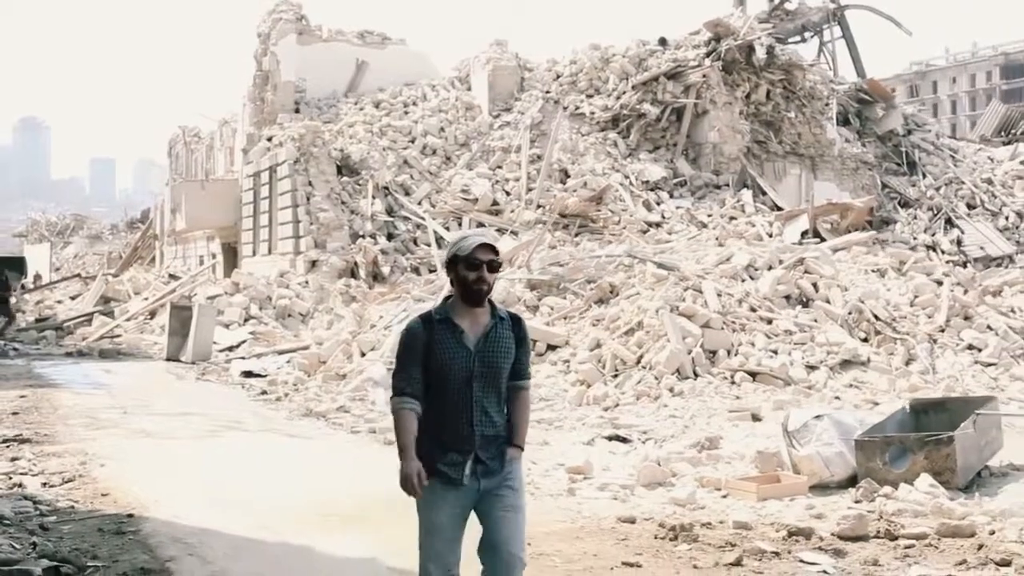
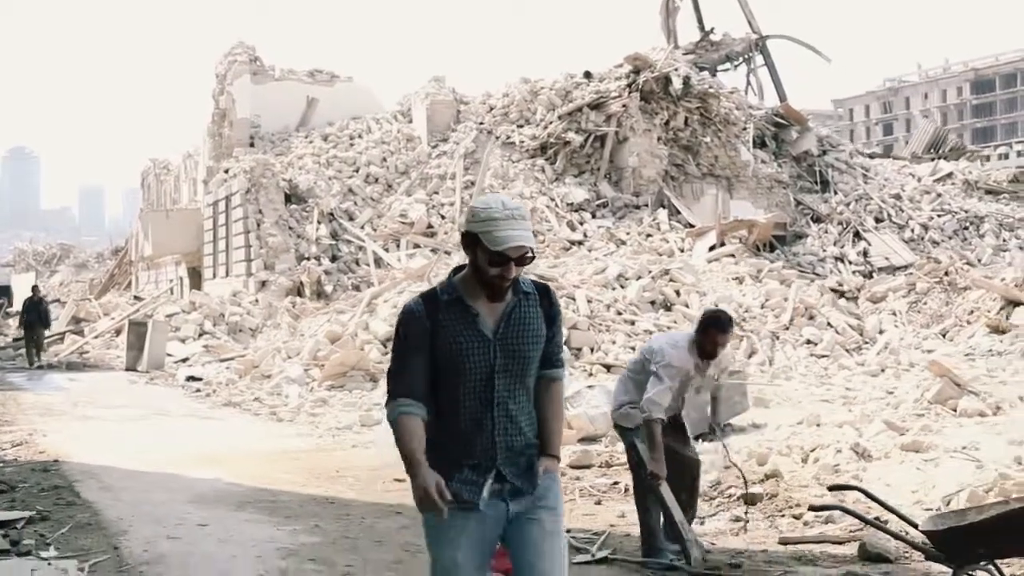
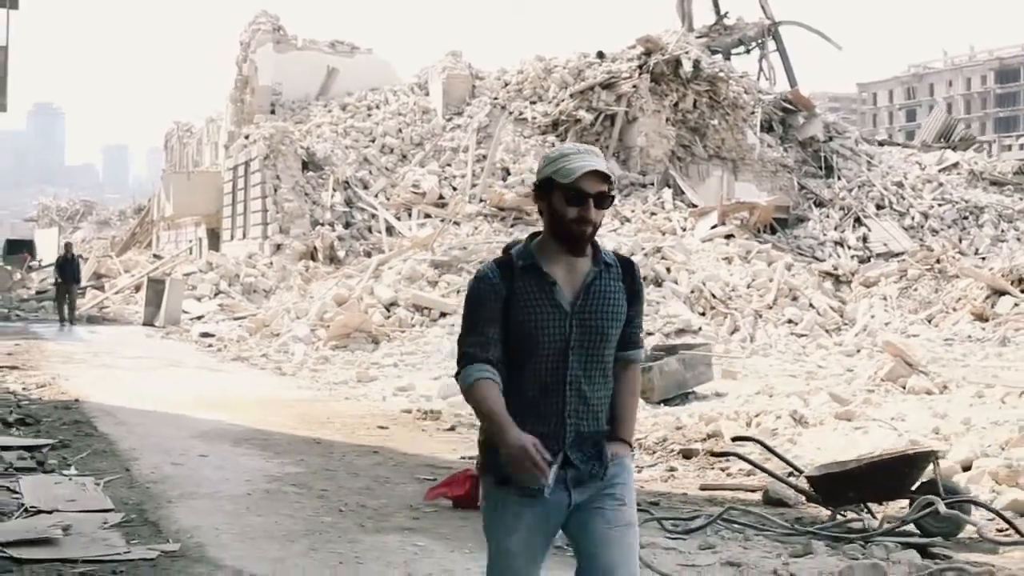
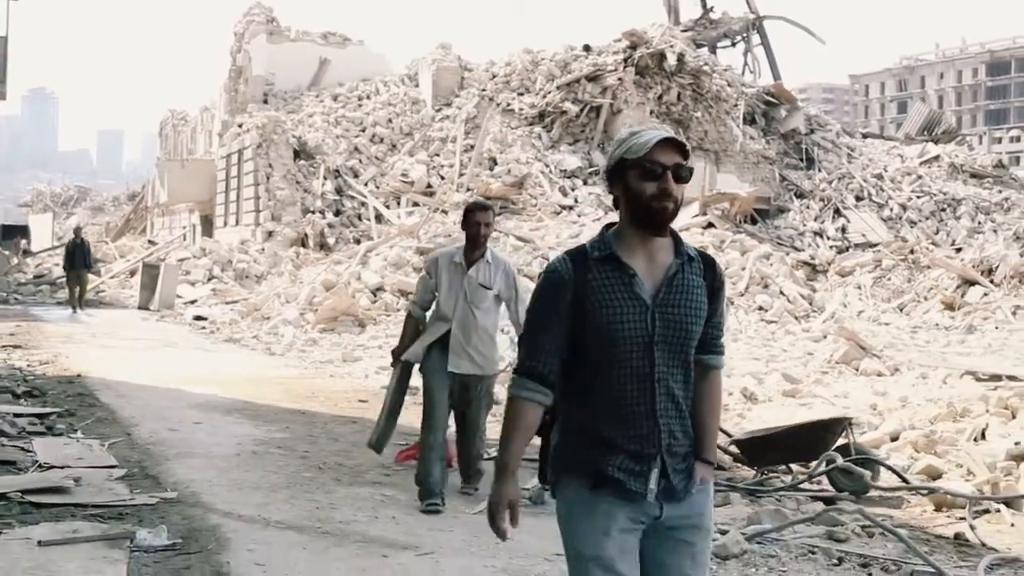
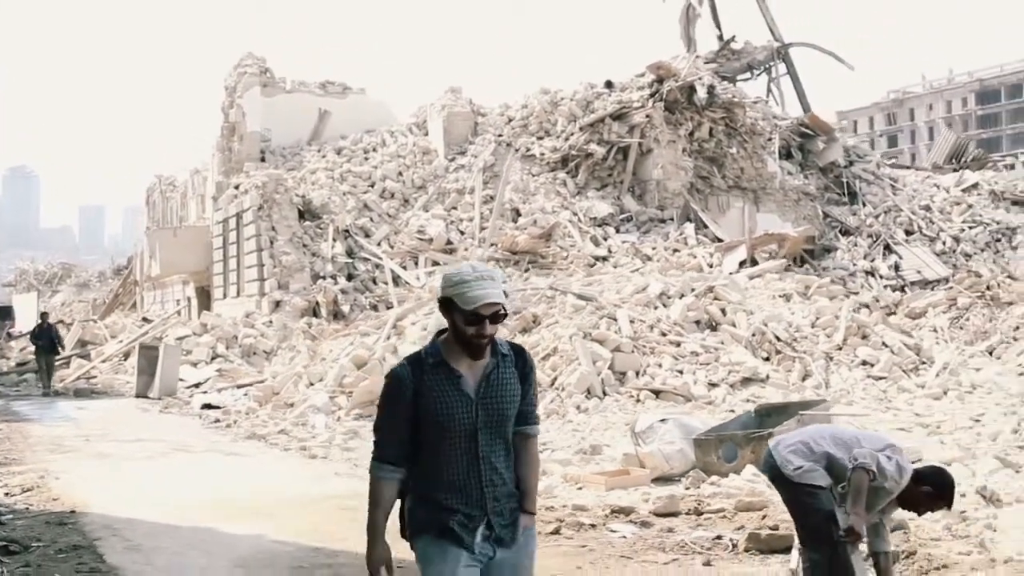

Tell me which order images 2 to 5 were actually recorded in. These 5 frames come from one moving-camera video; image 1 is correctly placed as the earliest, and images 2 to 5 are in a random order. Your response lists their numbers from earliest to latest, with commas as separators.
5, 2, 3, 4
